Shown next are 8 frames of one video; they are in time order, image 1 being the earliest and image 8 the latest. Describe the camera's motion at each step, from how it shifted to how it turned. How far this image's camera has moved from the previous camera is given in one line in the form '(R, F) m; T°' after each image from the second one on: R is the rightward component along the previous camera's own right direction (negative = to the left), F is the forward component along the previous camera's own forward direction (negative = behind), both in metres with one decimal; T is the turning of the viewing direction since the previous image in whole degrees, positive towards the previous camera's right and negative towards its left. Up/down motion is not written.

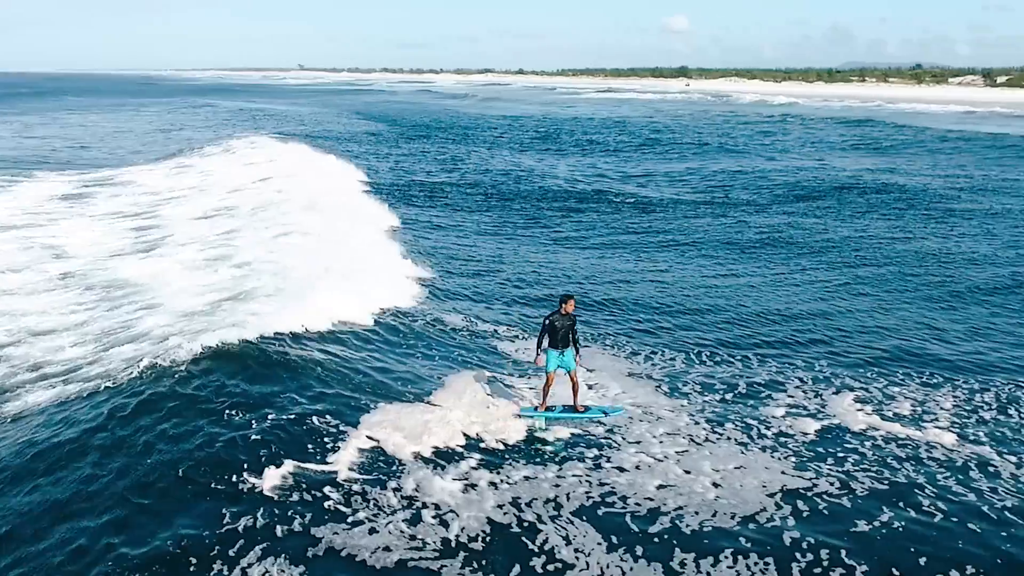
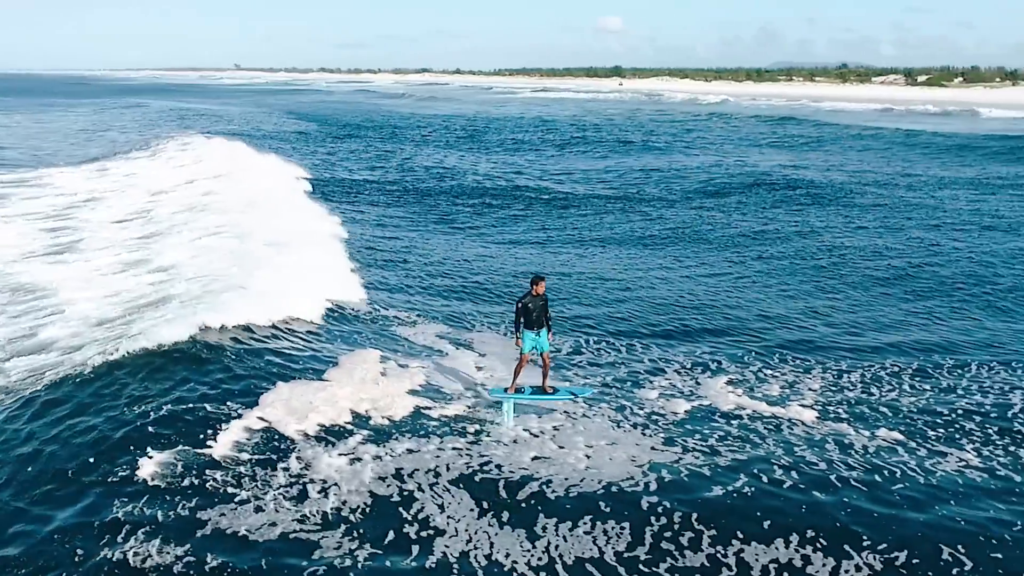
(+0.6, -0.6) m; +2°
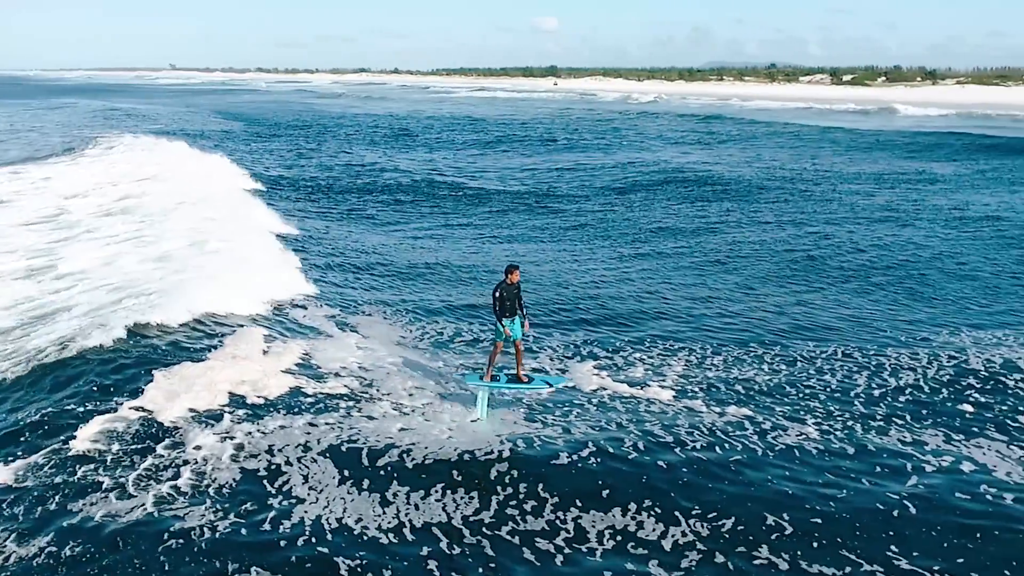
(+0.9, -0.7) m; +2°
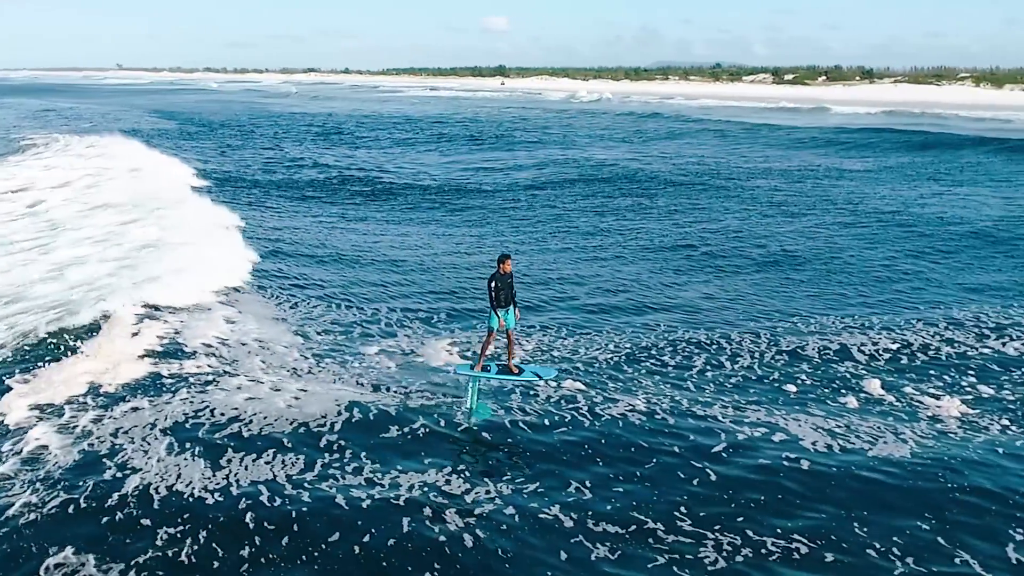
(+1.5, -0.8) m; +1°
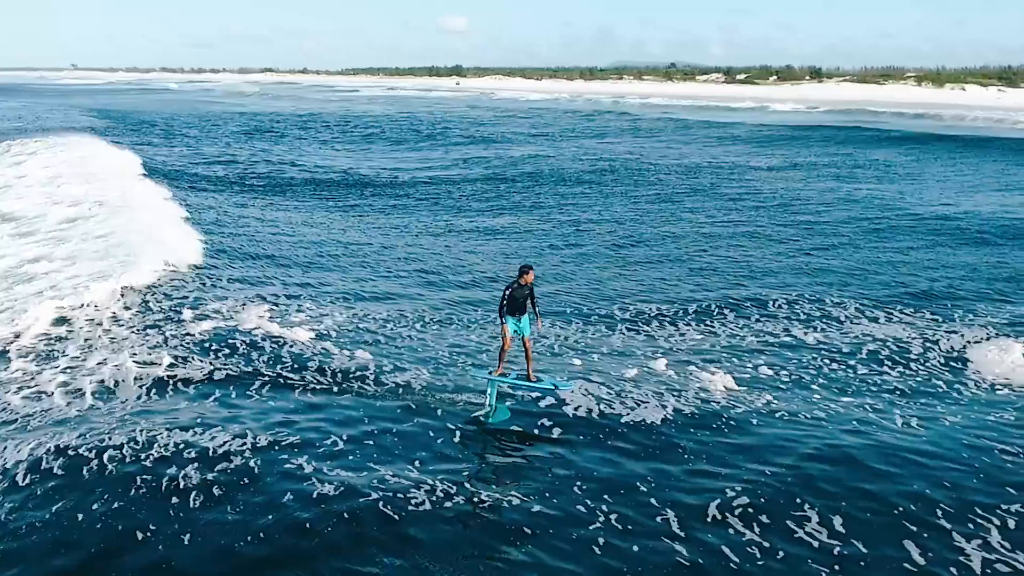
(+2.7, -0.9) m; -1°
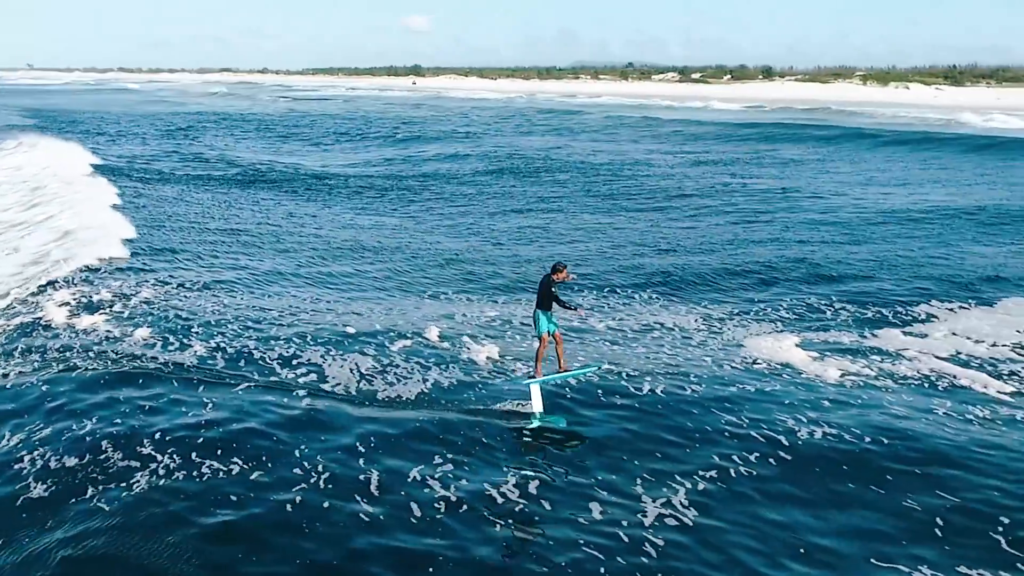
(+3.4, -0.9) m; -2°
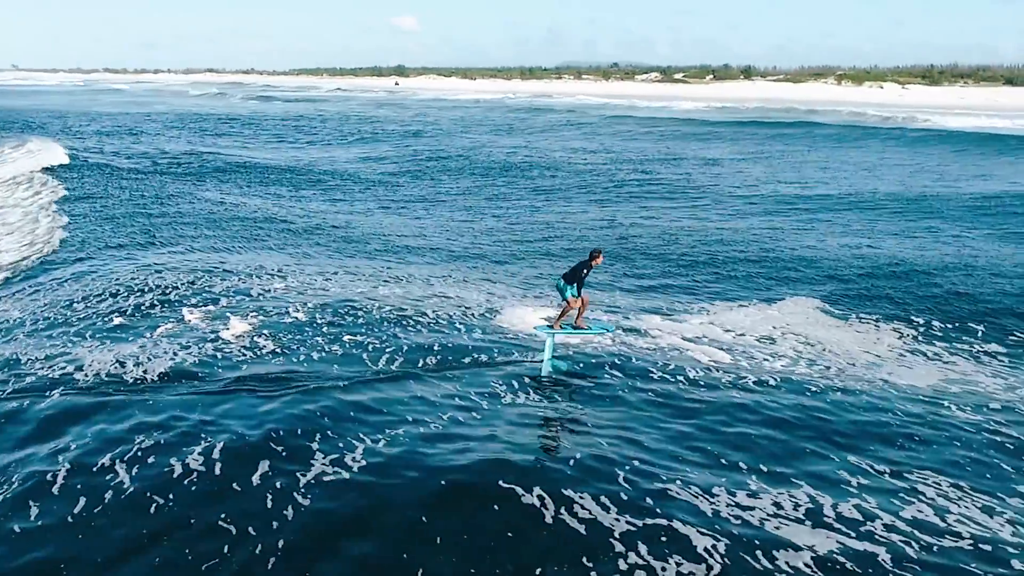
(+4.6, -0.8) m; -4°
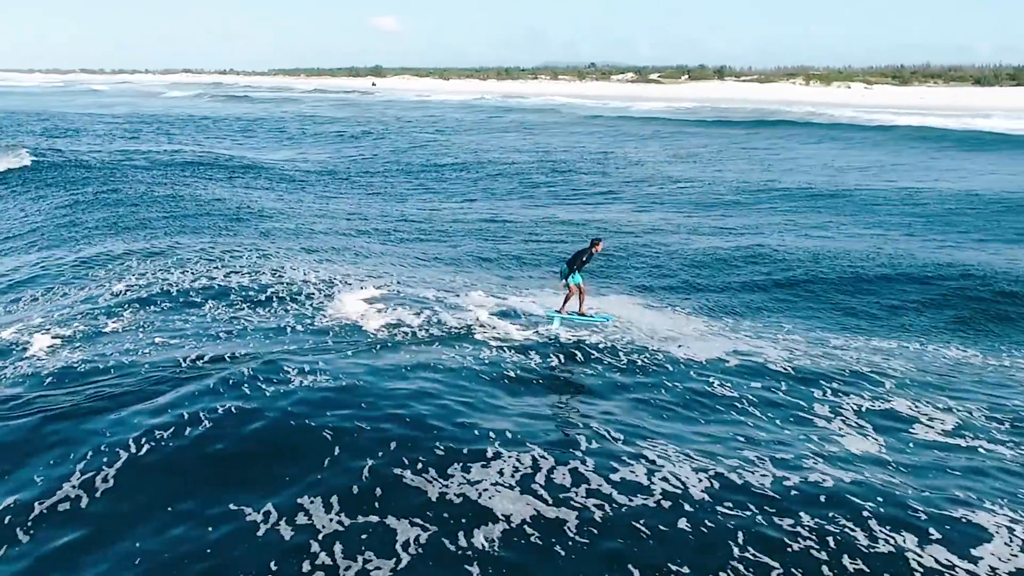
(+3.6, -0.5) m; -3°
